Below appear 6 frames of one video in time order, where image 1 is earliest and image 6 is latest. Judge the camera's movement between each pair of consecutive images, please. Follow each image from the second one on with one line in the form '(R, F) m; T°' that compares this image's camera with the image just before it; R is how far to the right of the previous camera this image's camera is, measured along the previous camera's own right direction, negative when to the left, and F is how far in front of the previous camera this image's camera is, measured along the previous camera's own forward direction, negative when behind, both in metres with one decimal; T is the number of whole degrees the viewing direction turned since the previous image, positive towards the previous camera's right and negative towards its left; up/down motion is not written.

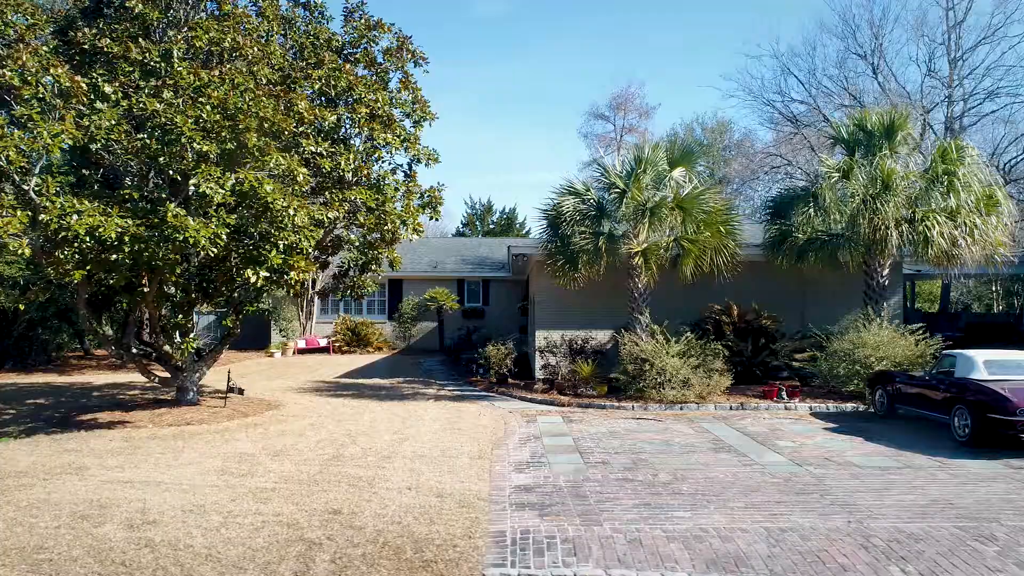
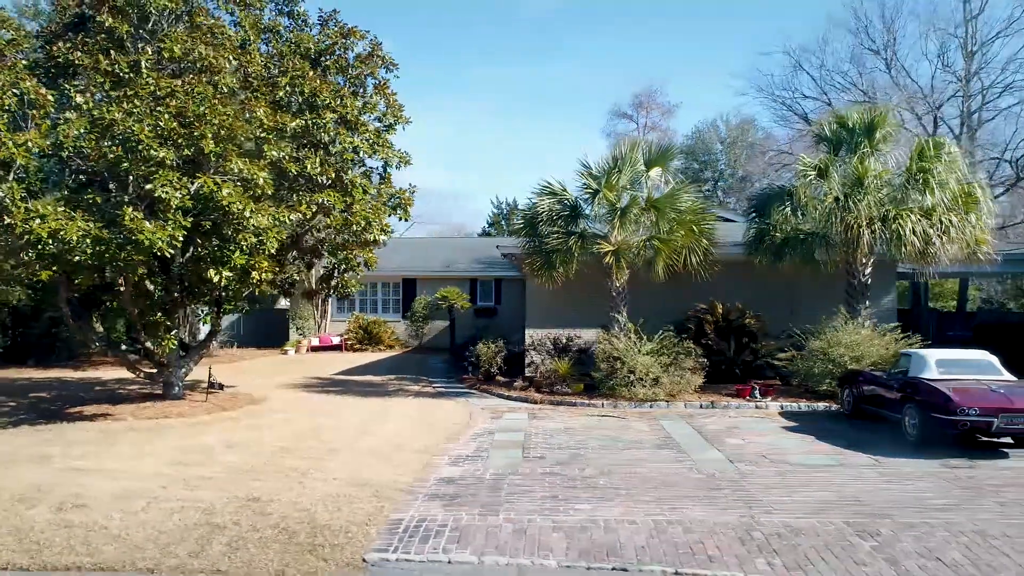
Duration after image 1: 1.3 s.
(+1.3, -0.2) m; -3°
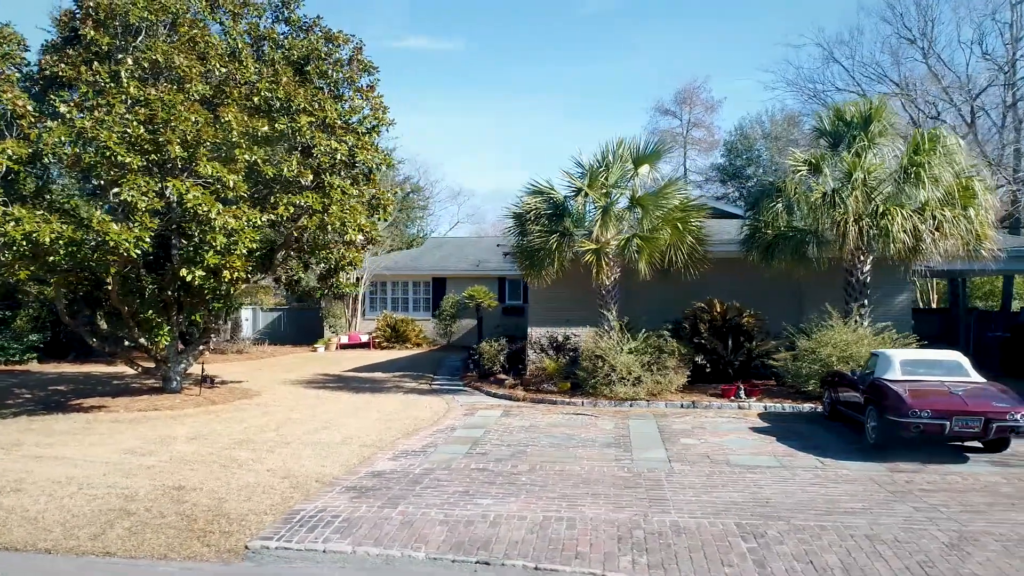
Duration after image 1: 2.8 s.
(+1.6, 0.0) m; -5°
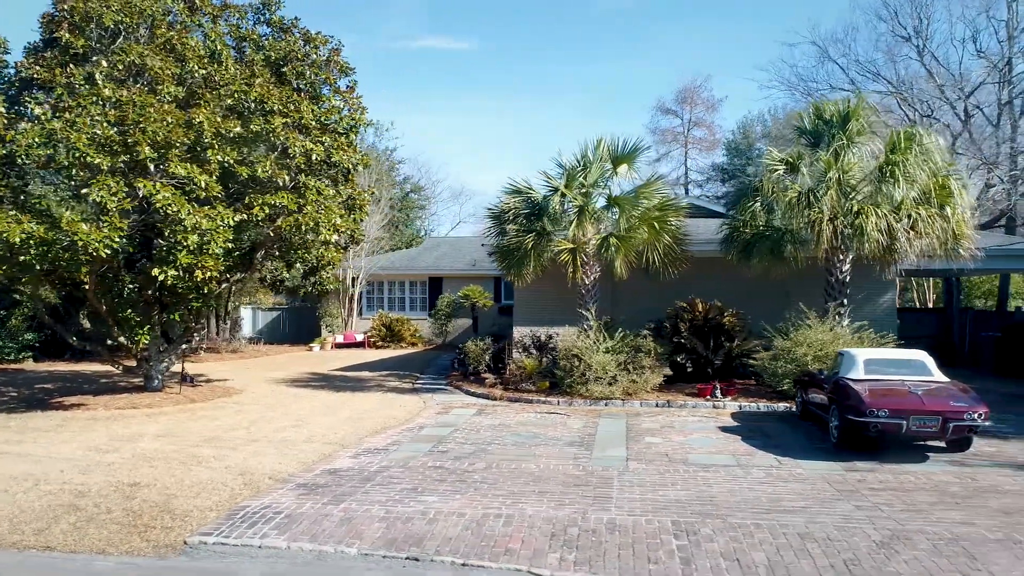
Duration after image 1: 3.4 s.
(+0.6, 0.0) m; -1°
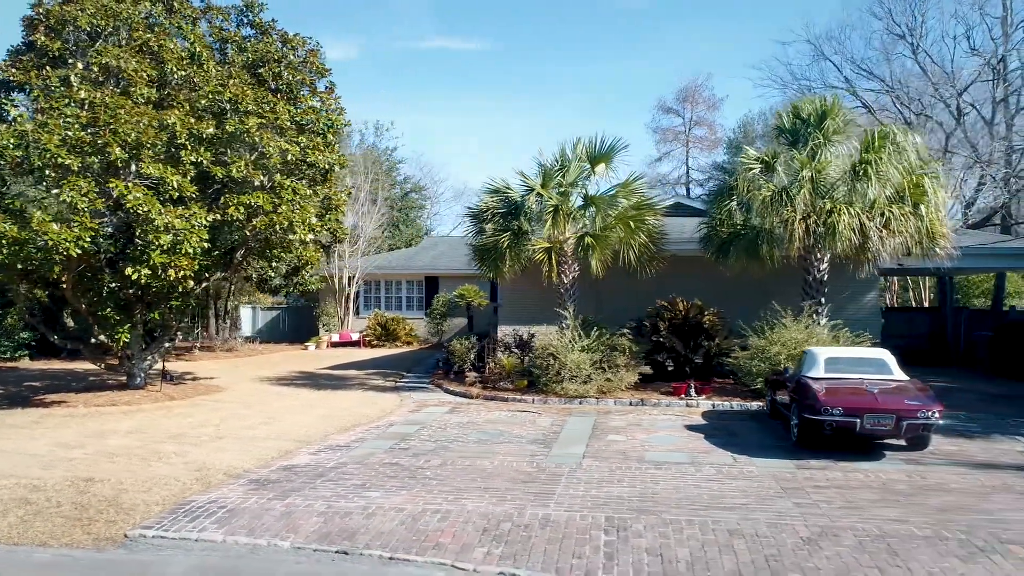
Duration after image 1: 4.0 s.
(+0.7, -0.1) m; -1°
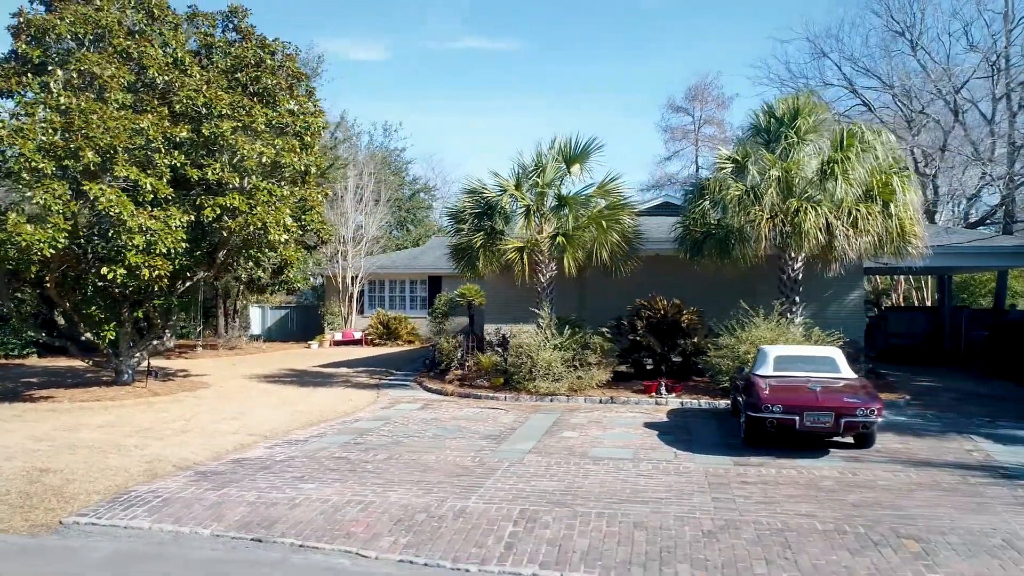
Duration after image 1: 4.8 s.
(+1.0, -0.2) m; -2°
